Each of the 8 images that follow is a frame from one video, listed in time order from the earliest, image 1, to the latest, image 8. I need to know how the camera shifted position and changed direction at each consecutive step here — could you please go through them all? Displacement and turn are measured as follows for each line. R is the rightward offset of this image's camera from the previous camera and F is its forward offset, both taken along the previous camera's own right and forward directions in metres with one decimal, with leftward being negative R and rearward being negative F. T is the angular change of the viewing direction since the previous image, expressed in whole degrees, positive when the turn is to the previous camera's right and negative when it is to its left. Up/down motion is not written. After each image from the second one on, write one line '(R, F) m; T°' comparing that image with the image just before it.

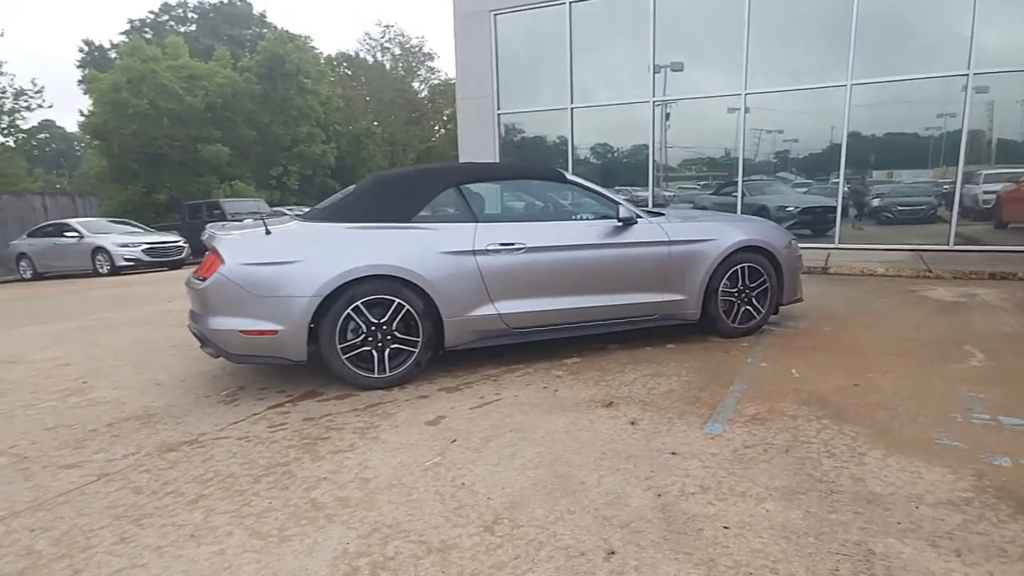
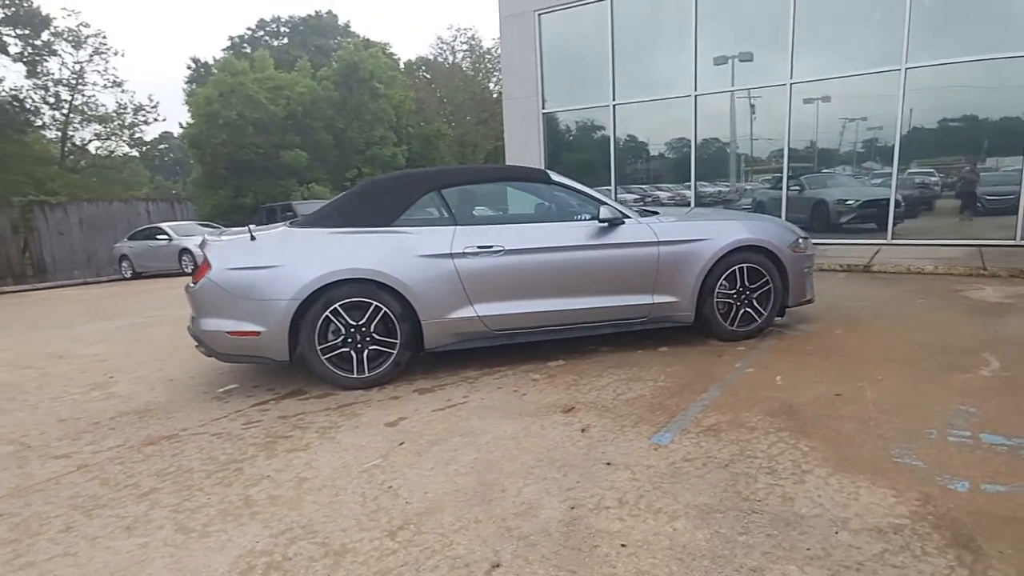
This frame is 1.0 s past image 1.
(+0.7, +0.1) m; -7°
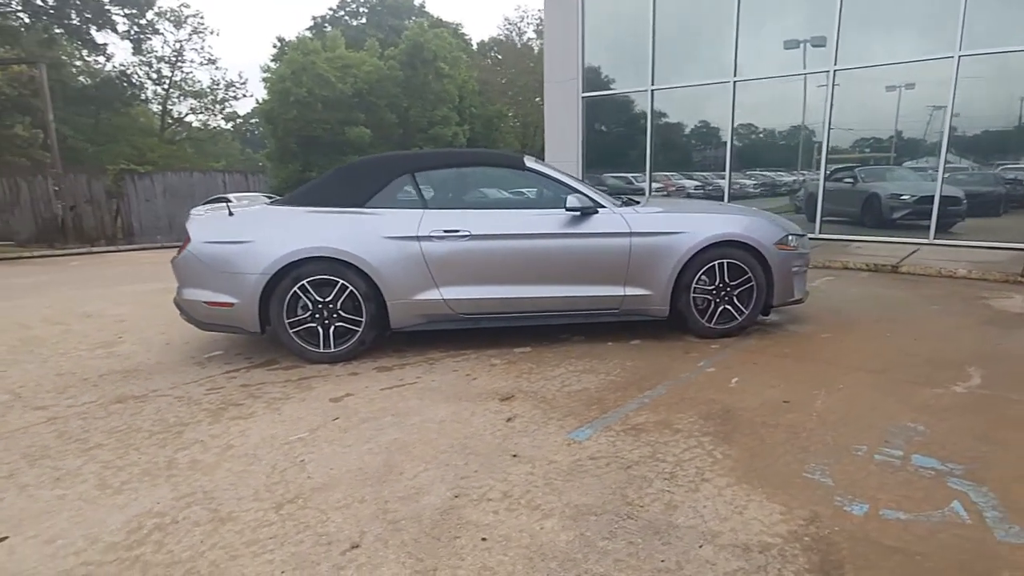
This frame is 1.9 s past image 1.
(+0.7, +0.1) m; -6°
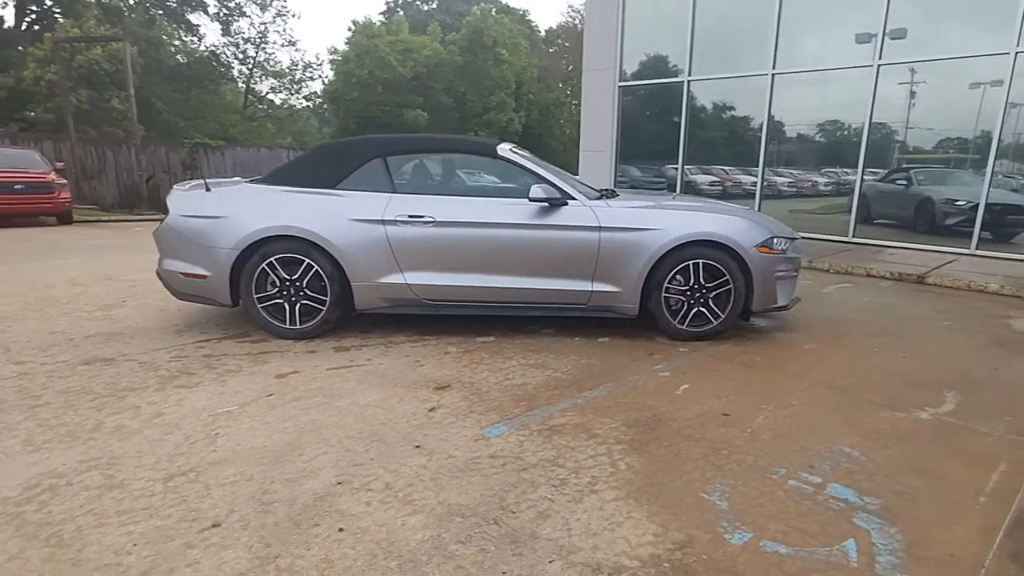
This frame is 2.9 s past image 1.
(+0.7, +0.1) m; -5°
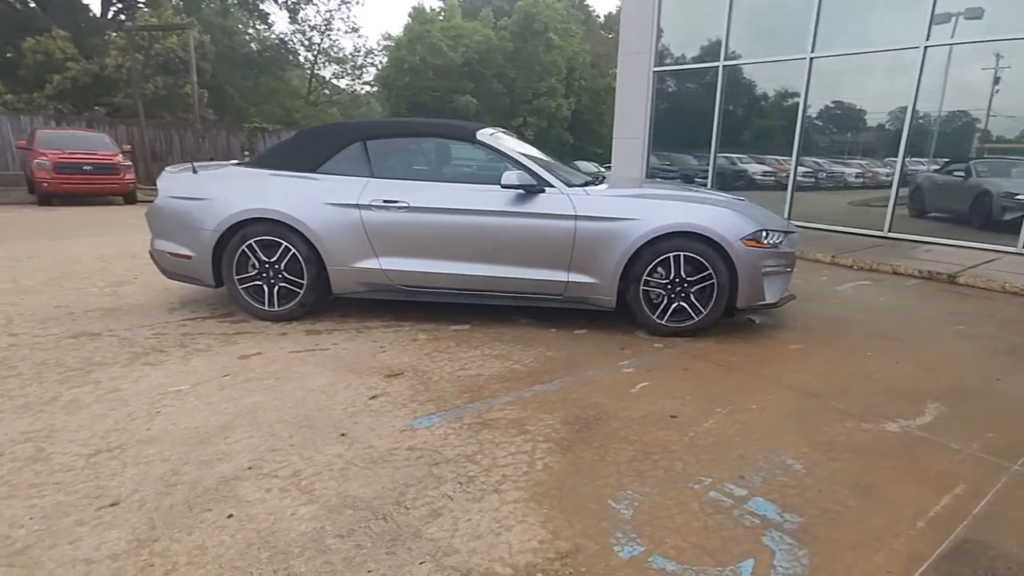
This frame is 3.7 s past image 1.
(+0.5, +0.1) m; -5°
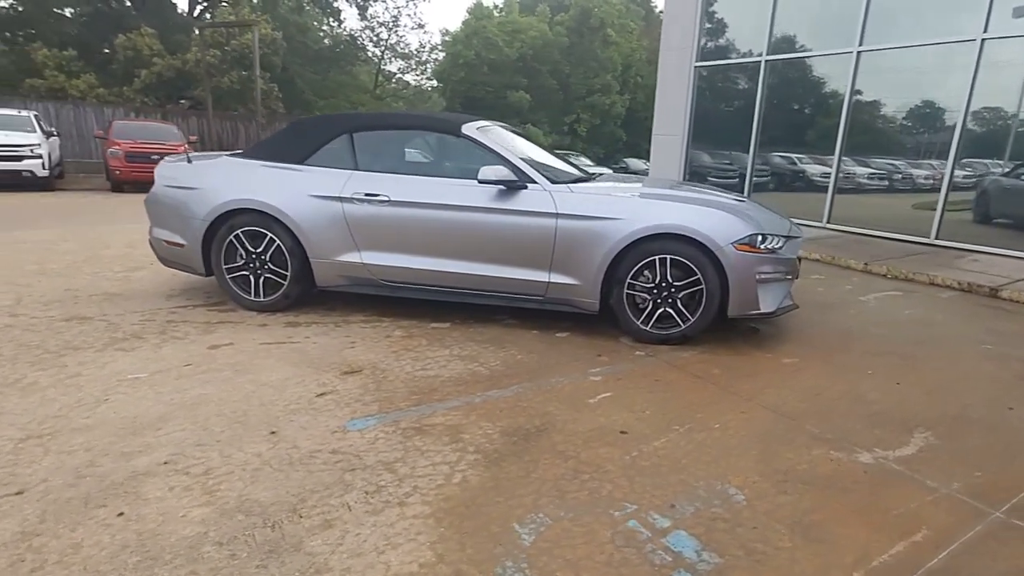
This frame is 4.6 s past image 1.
(+0.5, +0.2) m; -5°
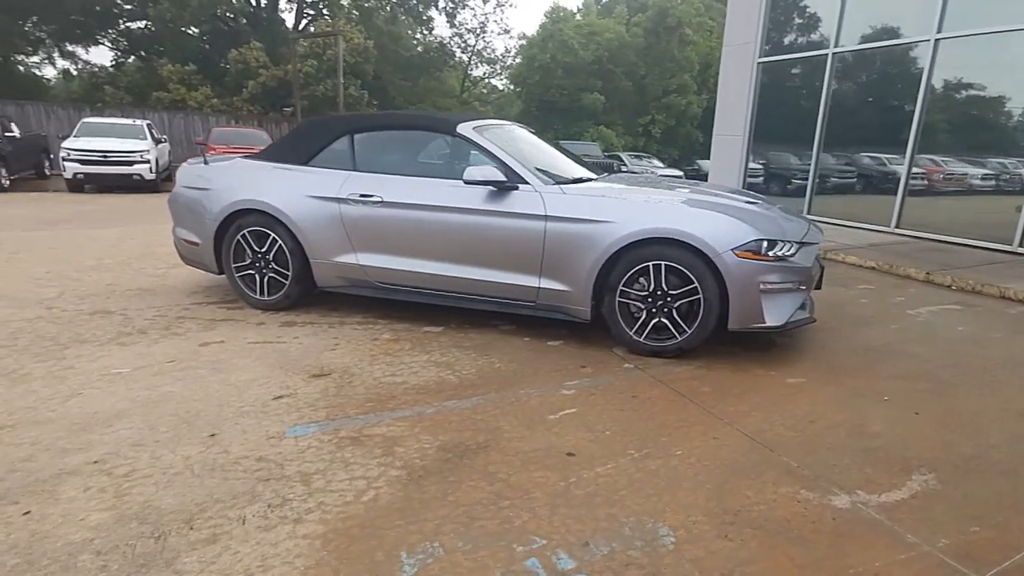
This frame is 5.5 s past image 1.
(+0.6, +0.2) m; -7°
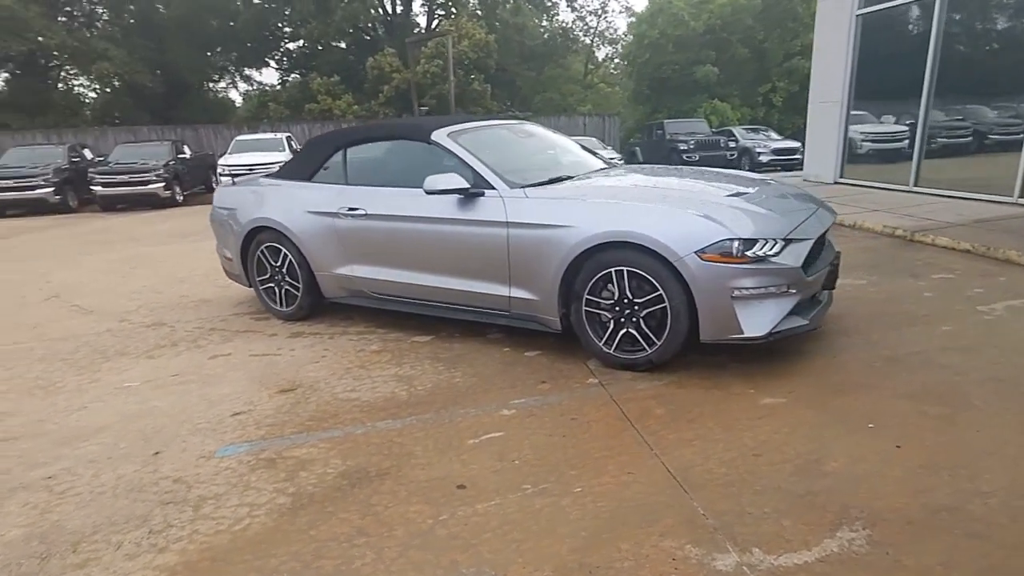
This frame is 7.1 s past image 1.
(+0.9, +0.2) m; -12°
